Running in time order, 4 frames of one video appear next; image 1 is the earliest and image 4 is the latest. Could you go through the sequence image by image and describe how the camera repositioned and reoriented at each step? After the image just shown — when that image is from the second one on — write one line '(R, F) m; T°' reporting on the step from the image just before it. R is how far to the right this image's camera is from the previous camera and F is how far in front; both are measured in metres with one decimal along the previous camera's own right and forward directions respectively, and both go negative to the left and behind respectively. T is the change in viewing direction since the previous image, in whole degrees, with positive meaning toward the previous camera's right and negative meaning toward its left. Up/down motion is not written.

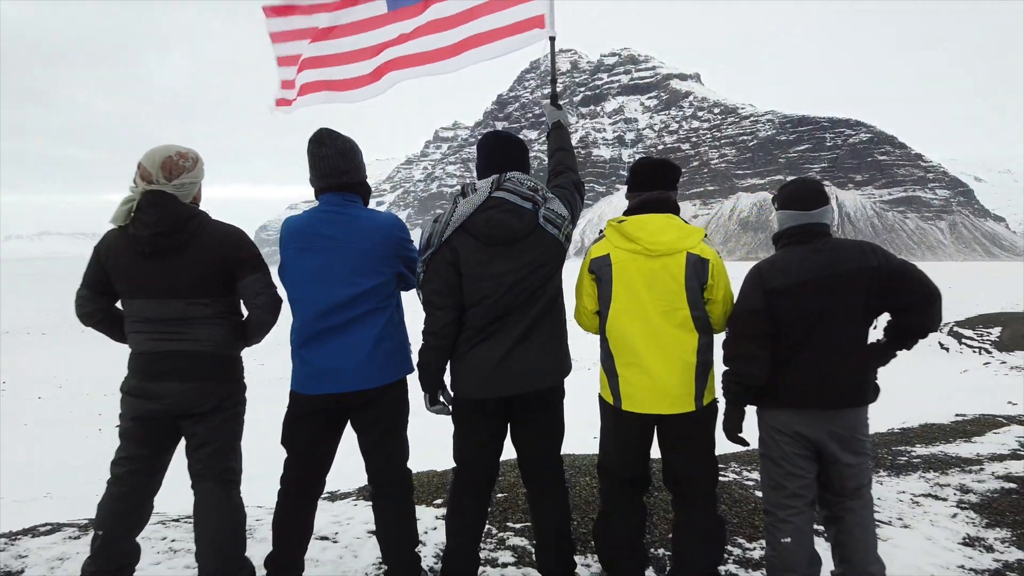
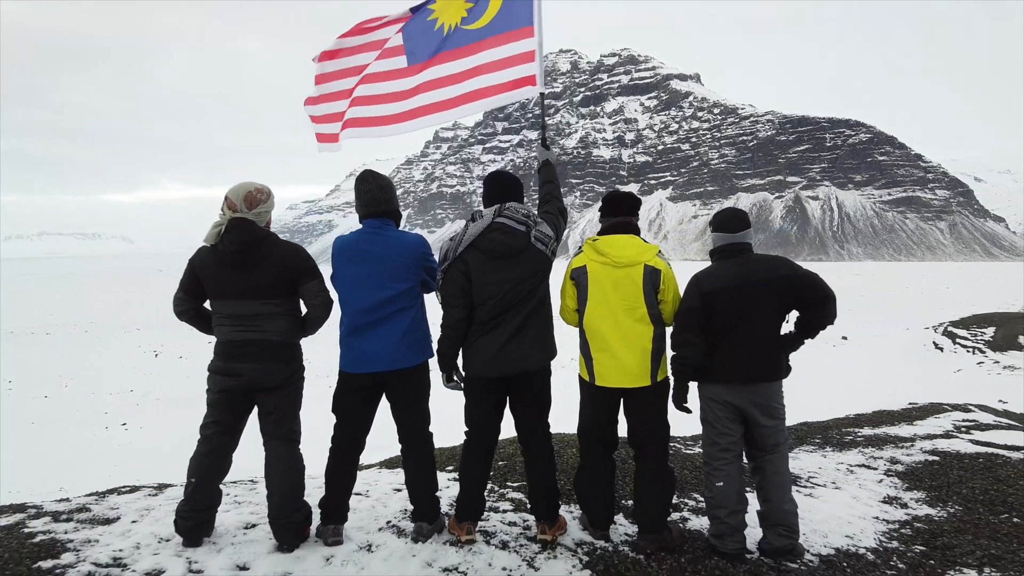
(0.0, -0.5) m; 0°
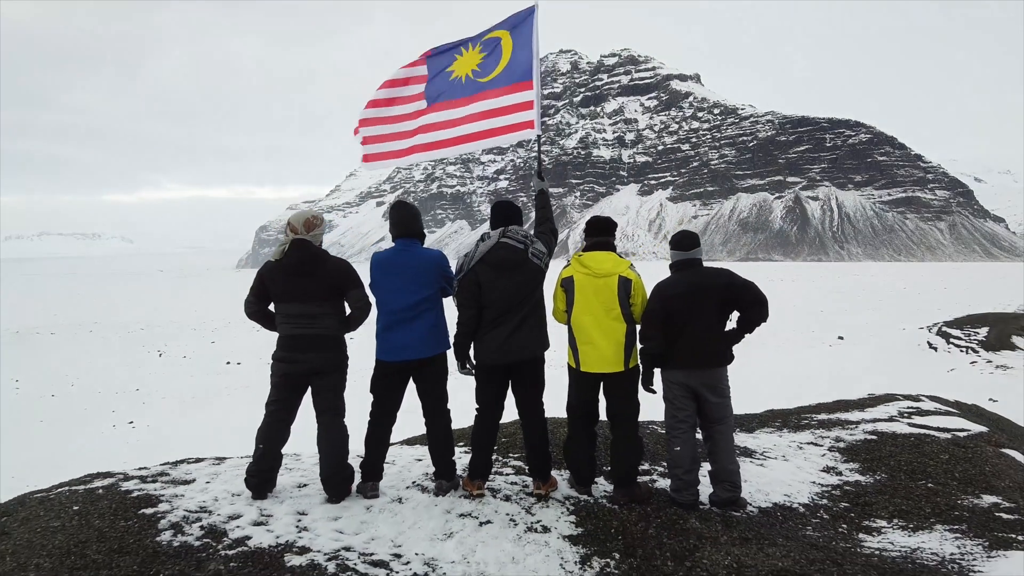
(0.0, -0.6) m; 0°
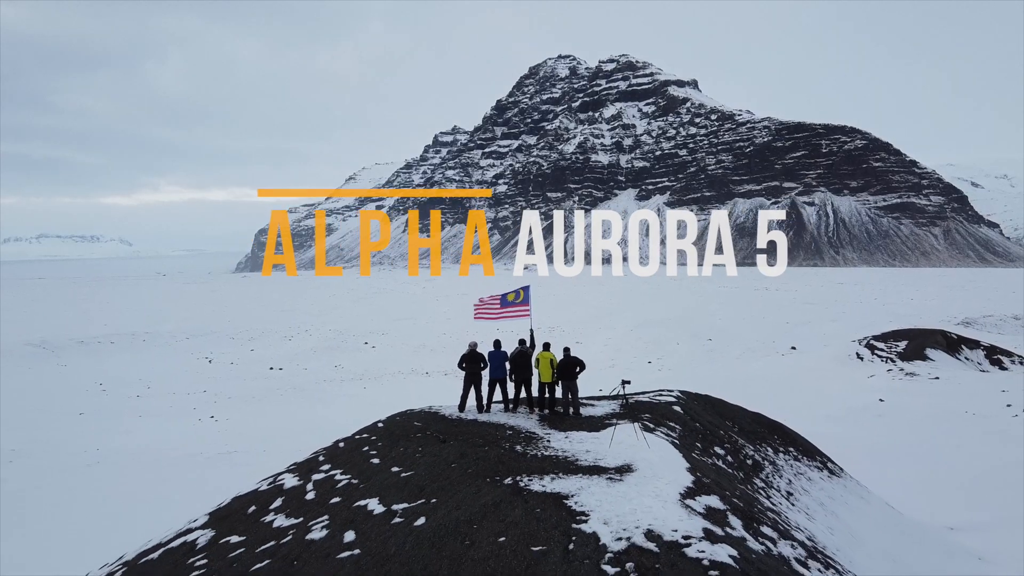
(-0.3, -9.1) m; 0°
